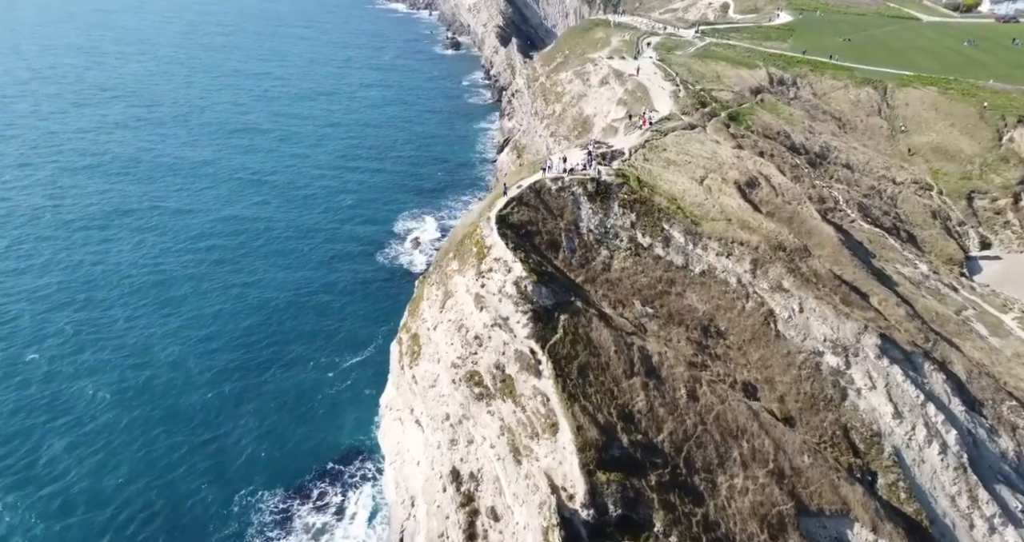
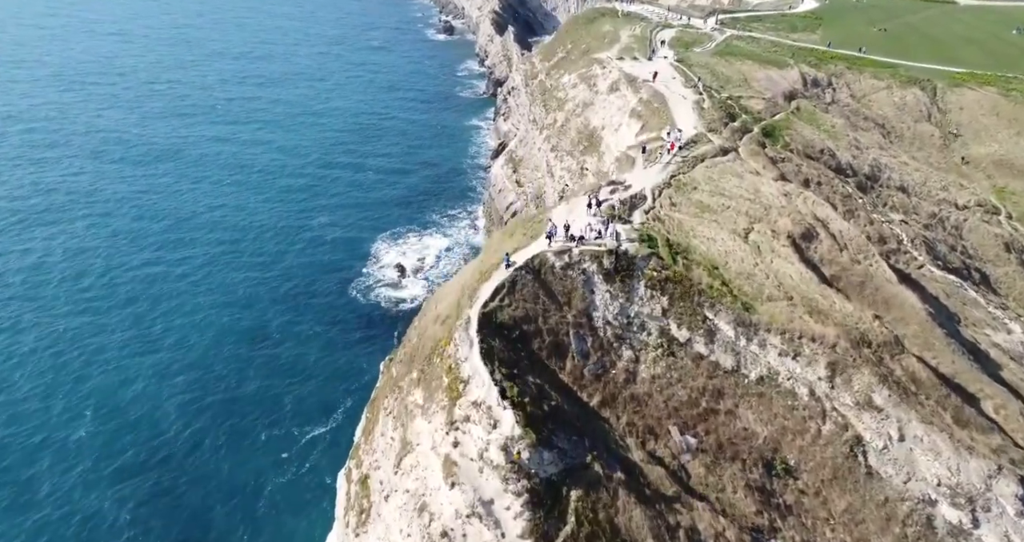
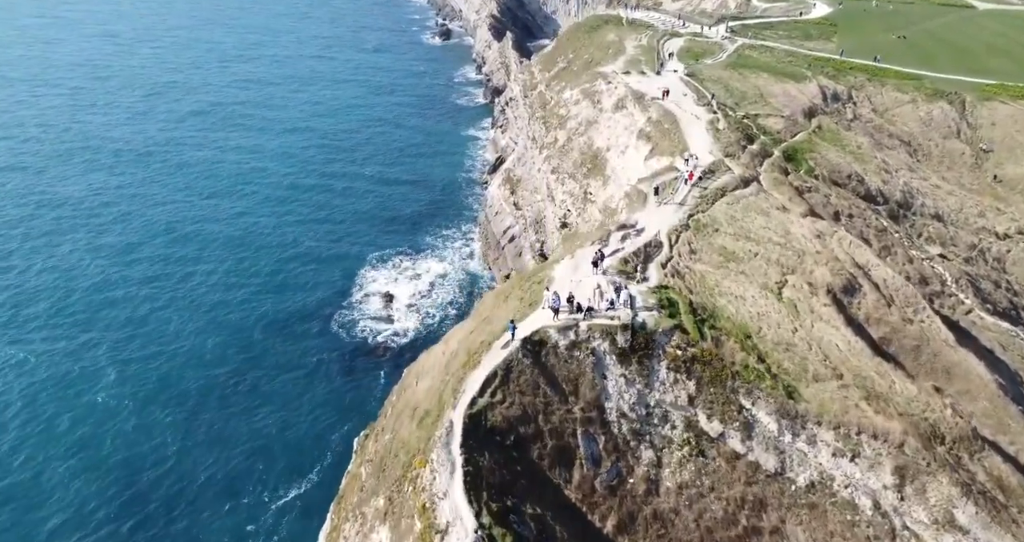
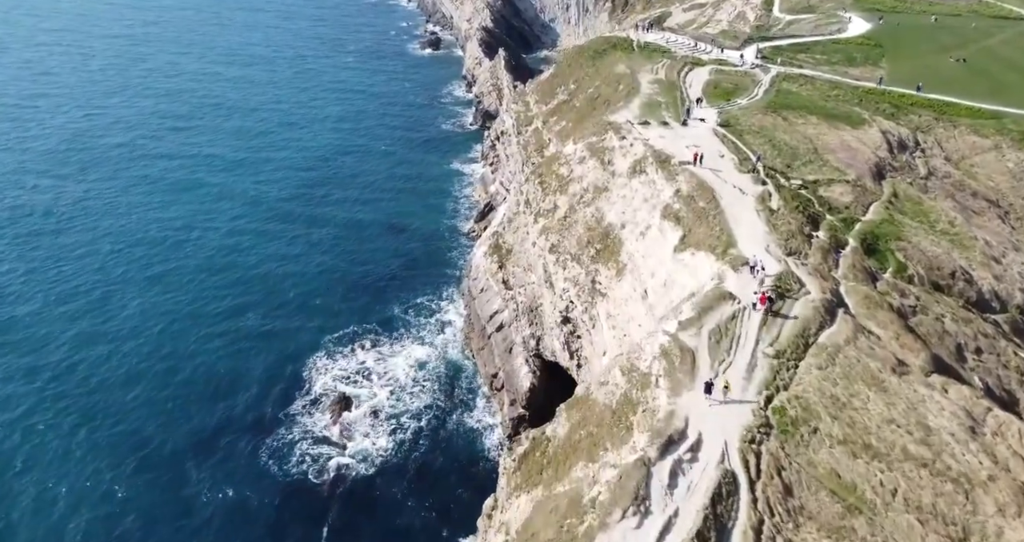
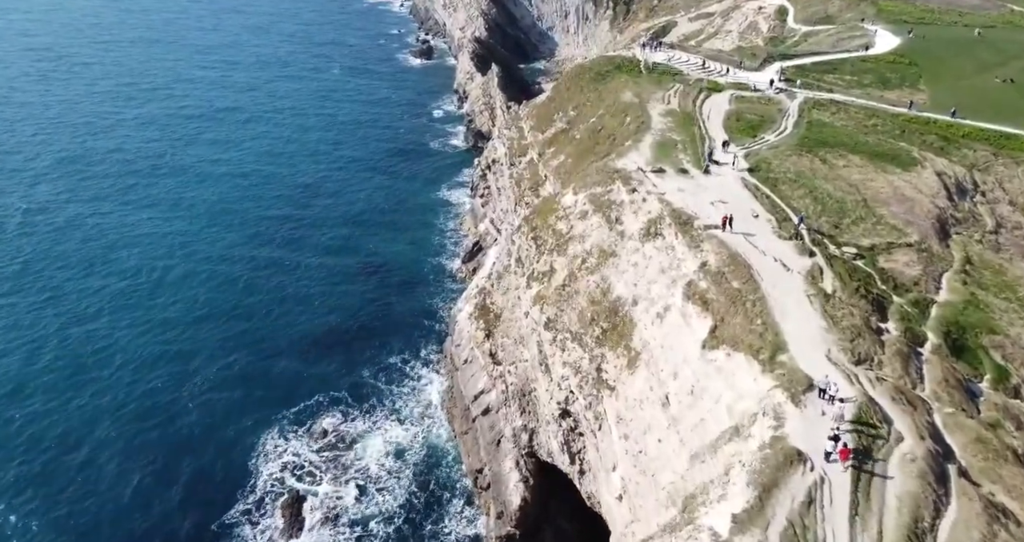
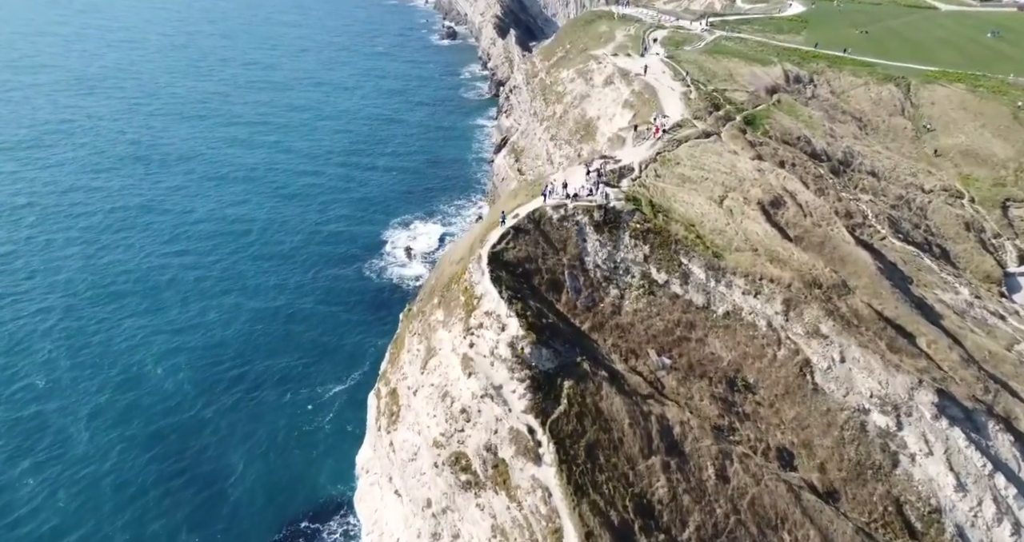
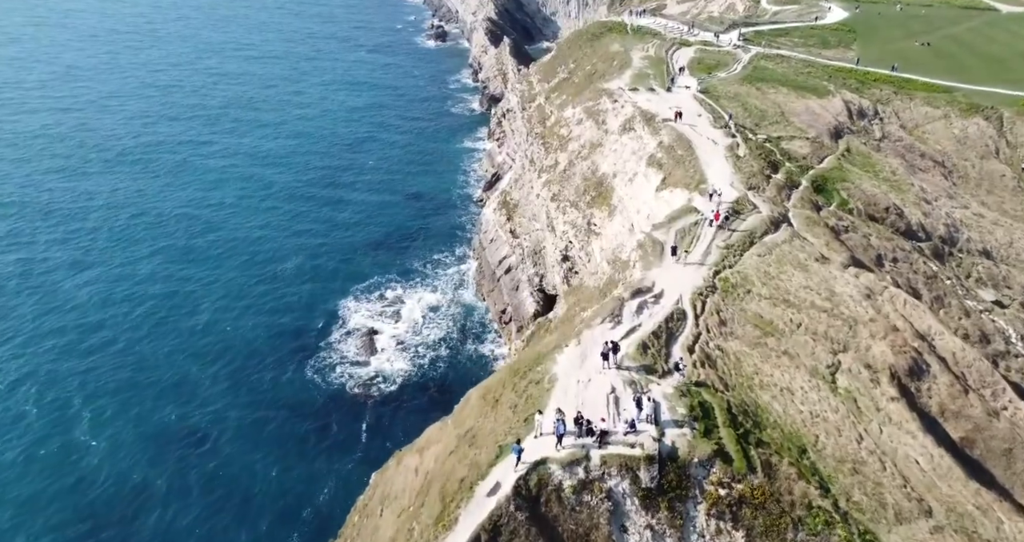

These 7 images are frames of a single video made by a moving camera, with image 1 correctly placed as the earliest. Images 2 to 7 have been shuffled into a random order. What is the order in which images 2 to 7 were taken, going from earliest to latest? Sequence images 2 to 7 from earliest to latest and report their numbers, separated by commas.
6, 2, 3, 7, 4, 5
